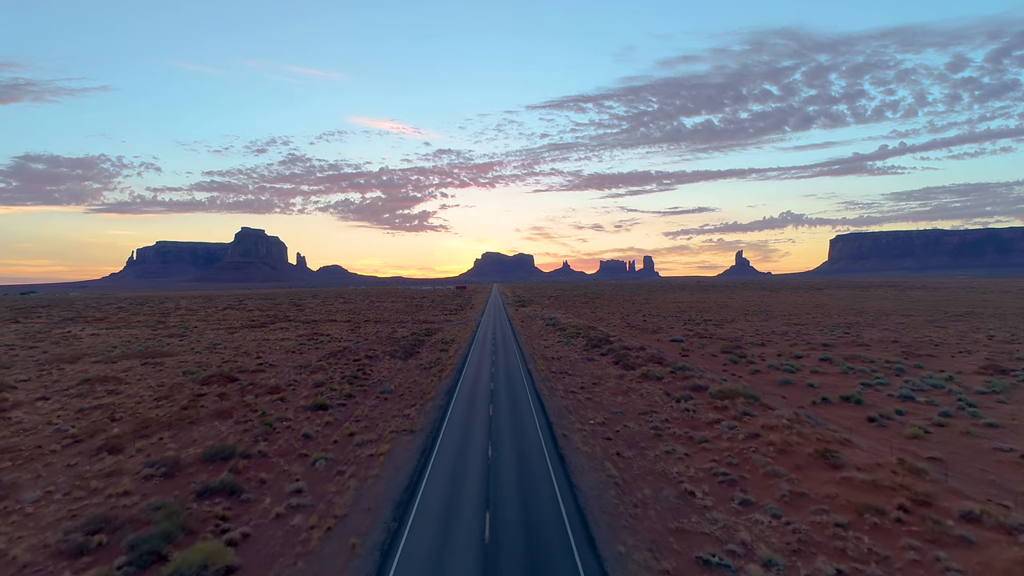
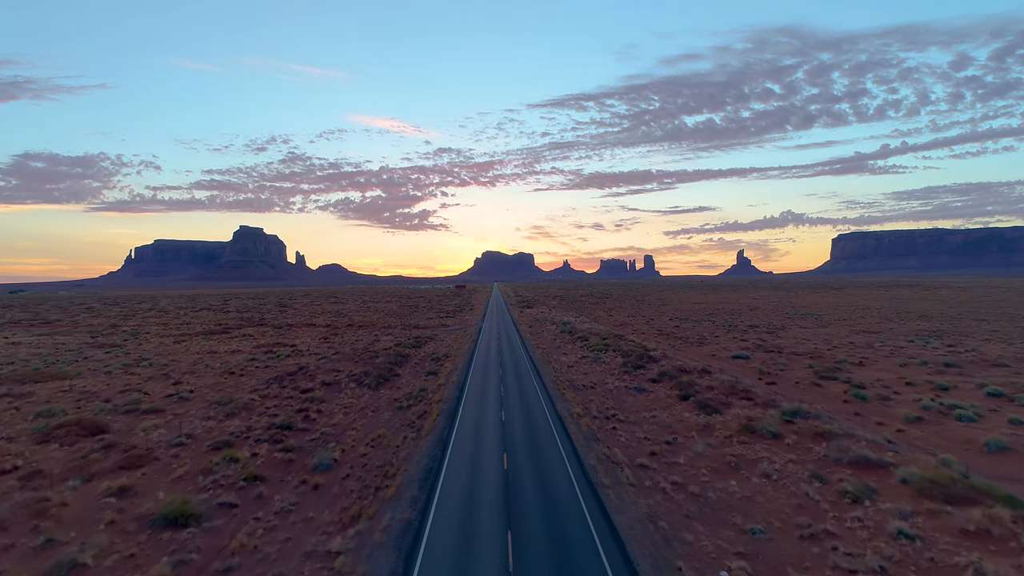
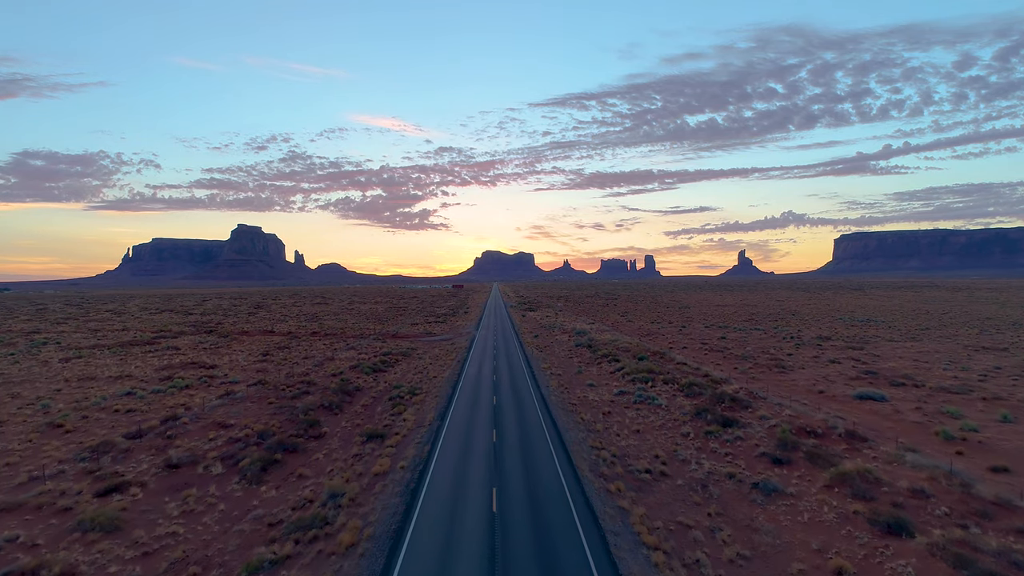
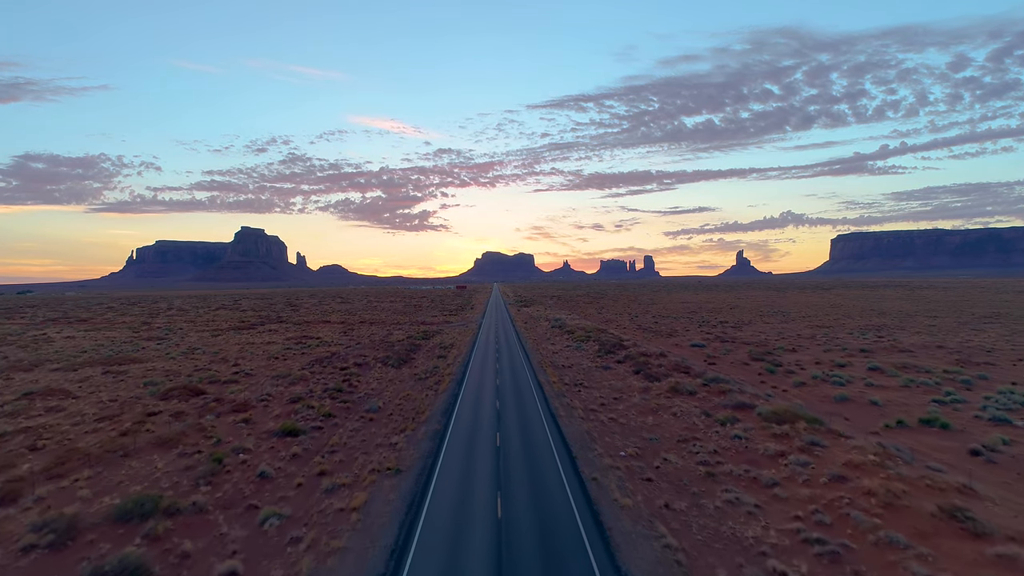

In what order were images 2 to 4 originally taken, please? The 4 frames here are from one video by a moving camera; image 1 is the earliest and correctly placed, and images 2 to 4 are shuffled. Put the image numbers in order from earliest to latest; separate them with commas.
4, 2, 3
